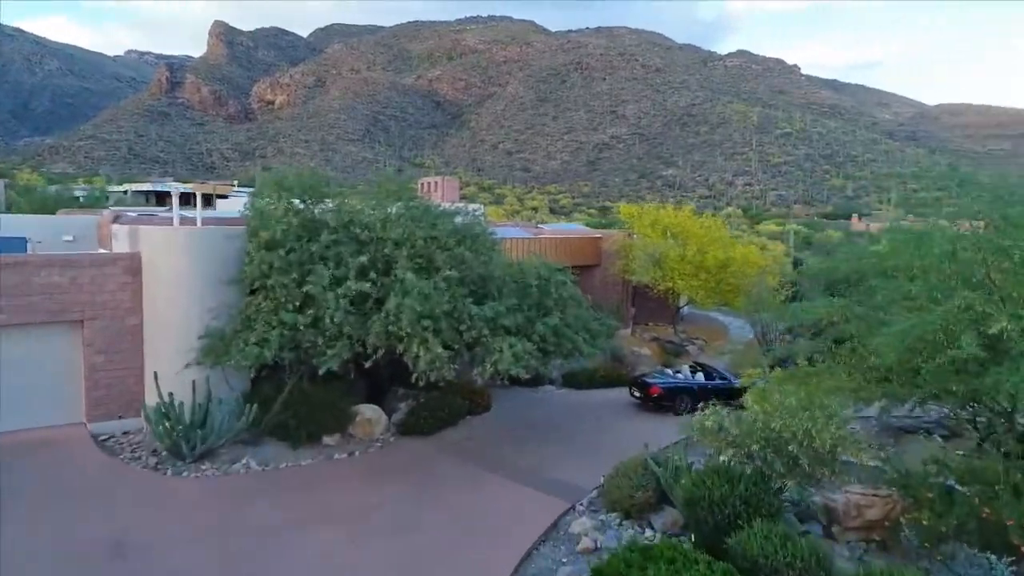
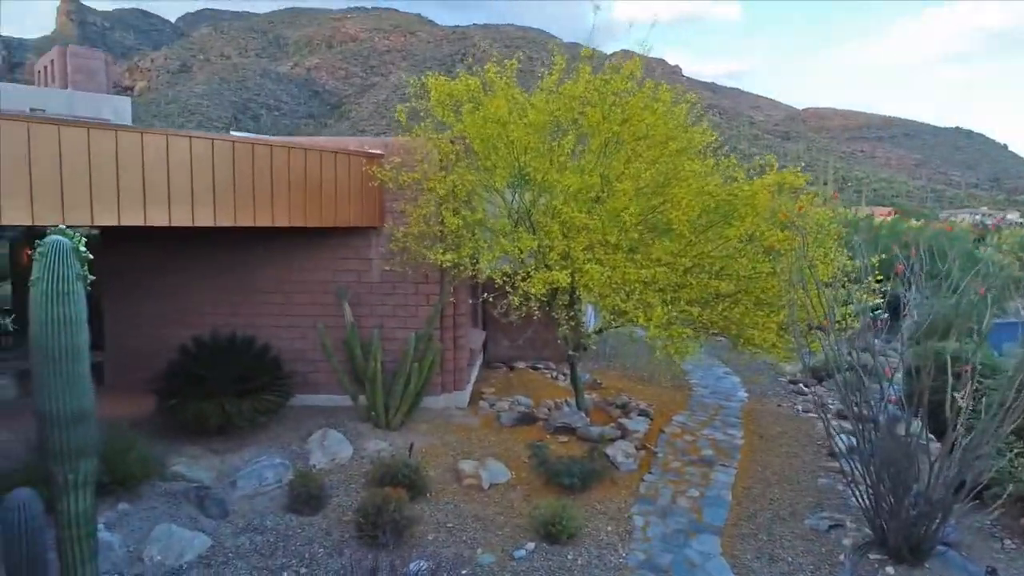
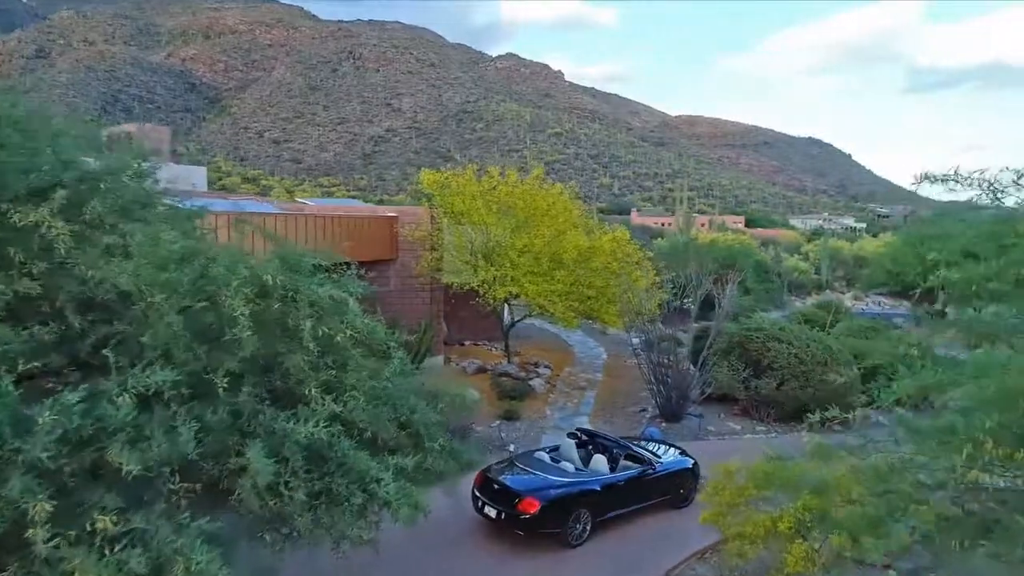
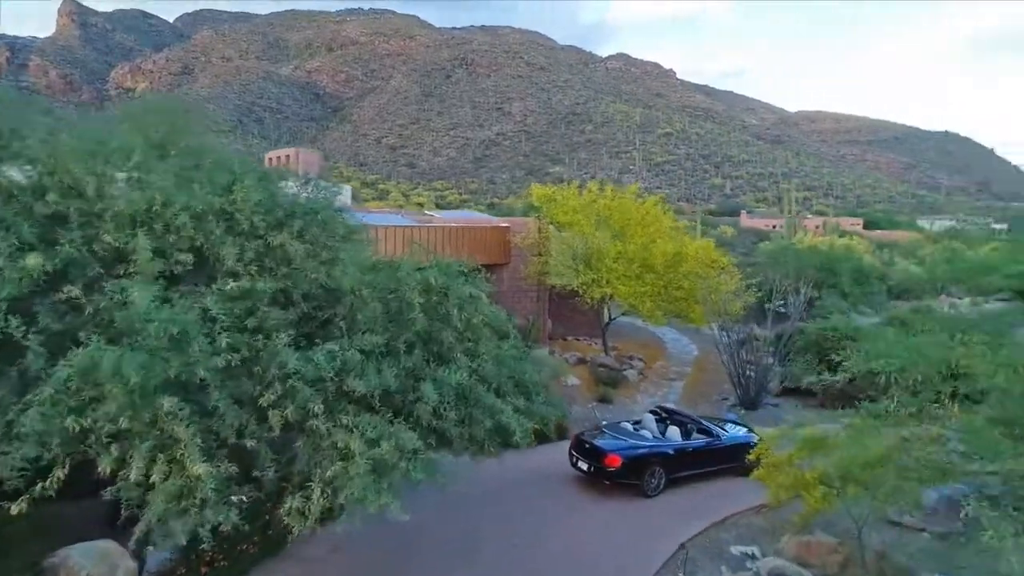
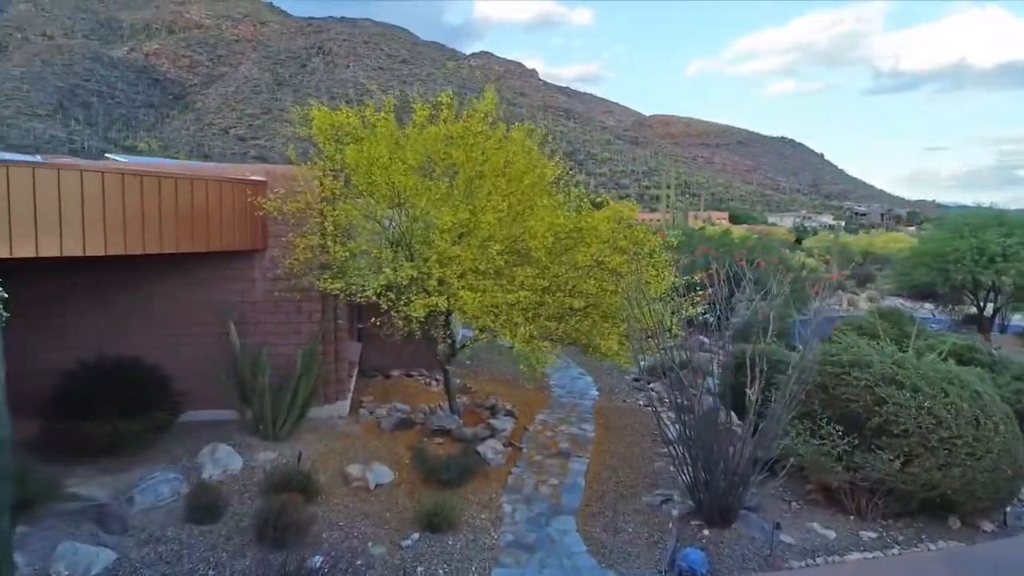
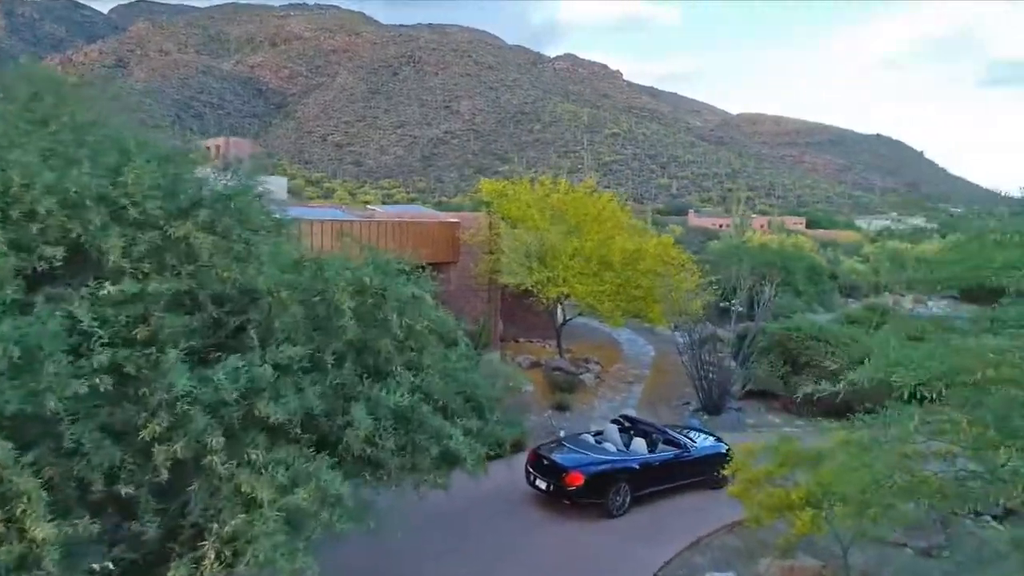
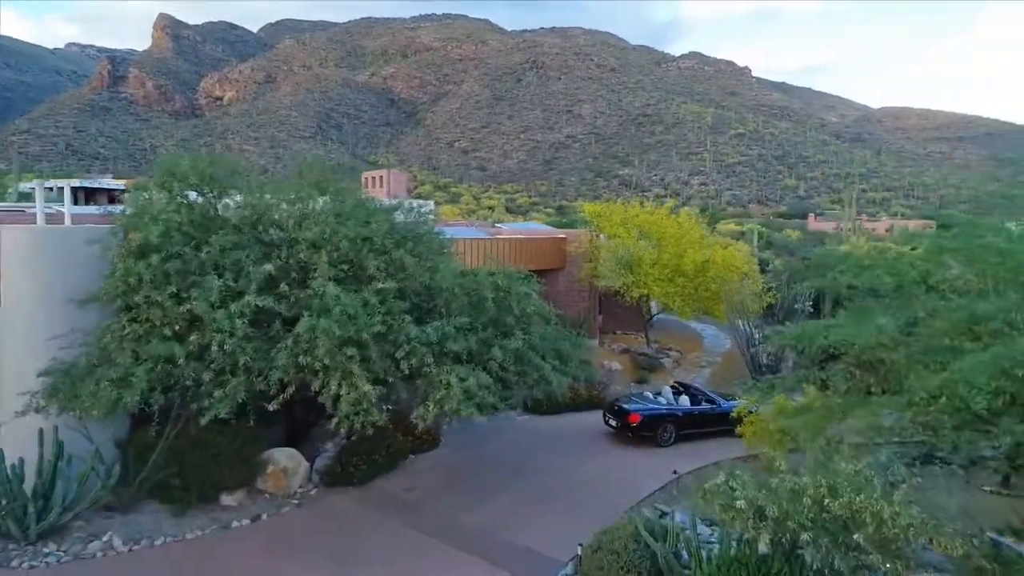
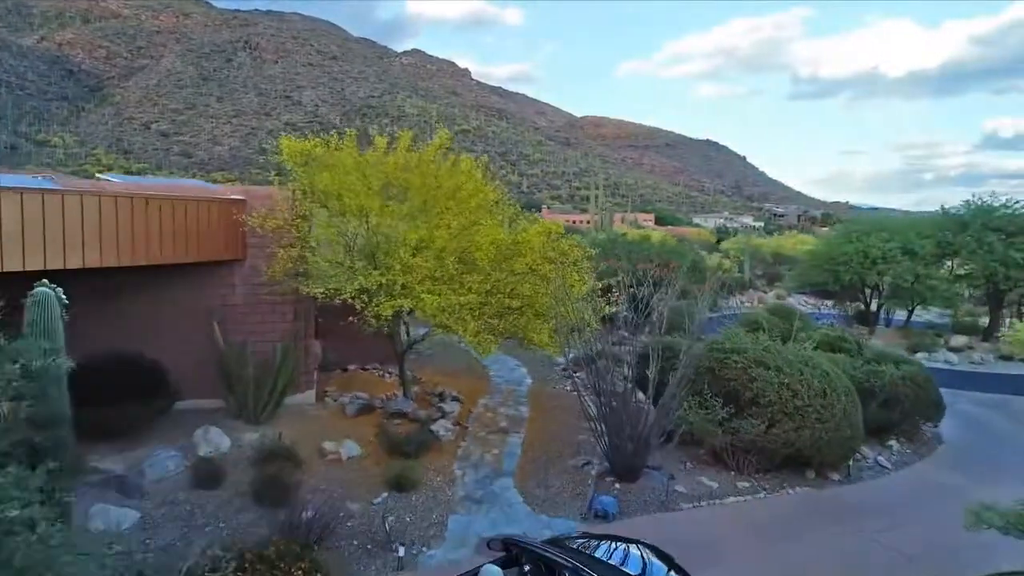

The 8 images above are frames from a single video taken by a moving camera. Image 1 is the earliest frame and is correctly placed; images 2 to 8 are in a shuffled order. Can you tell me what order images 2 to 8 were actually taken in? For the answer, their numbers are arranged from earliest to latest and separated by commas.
7, 4, 6, 3, 8, 5, 2
